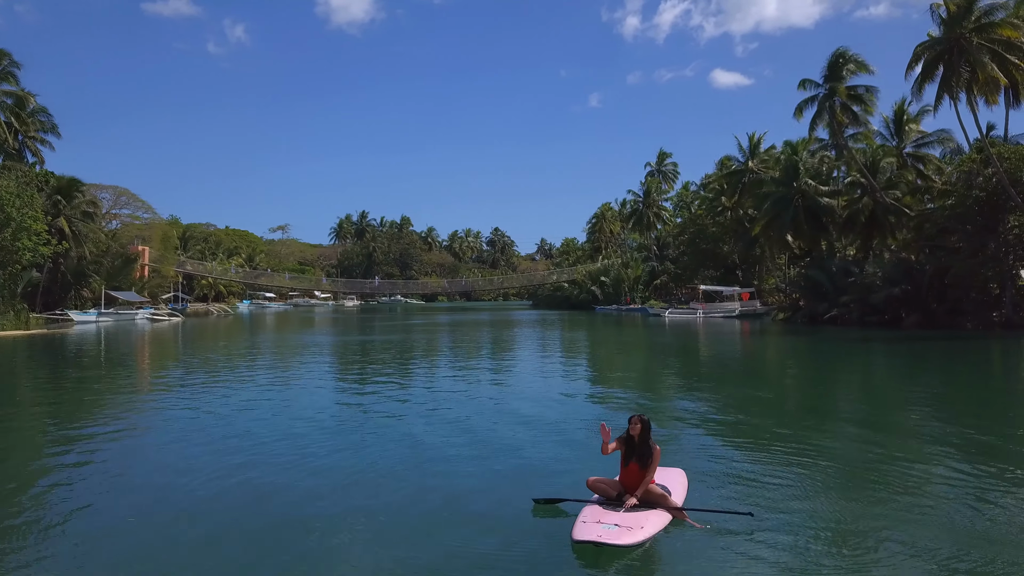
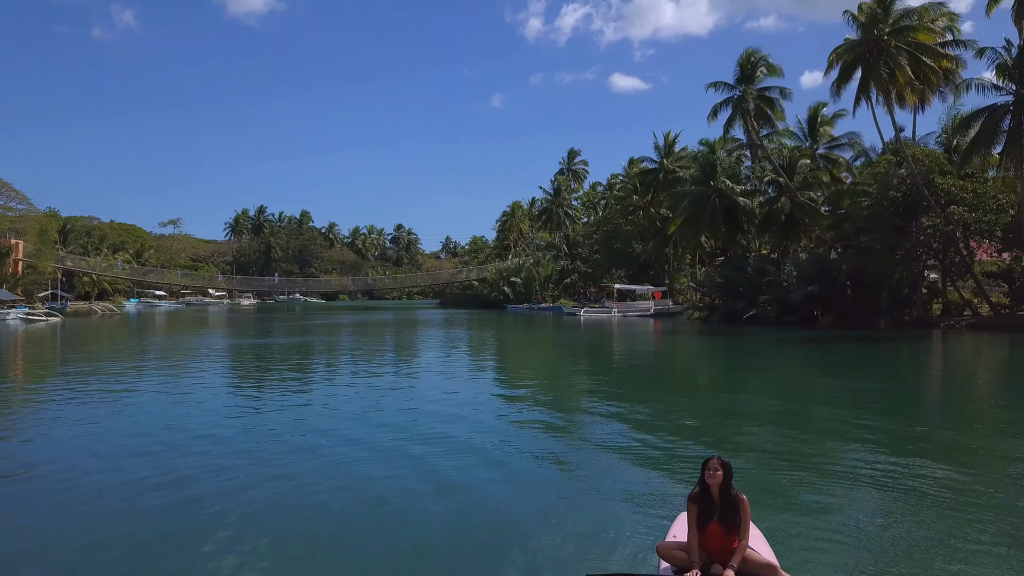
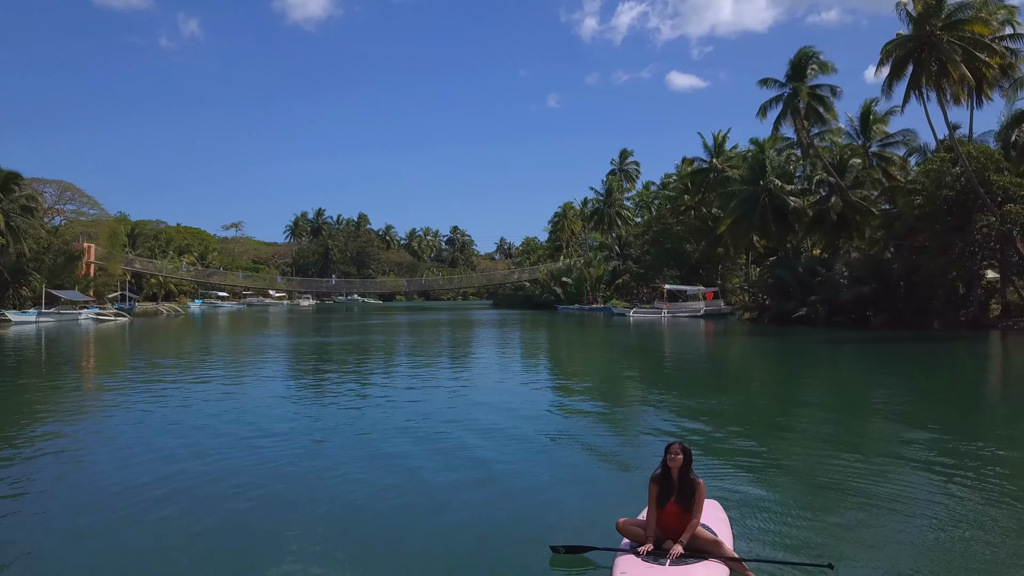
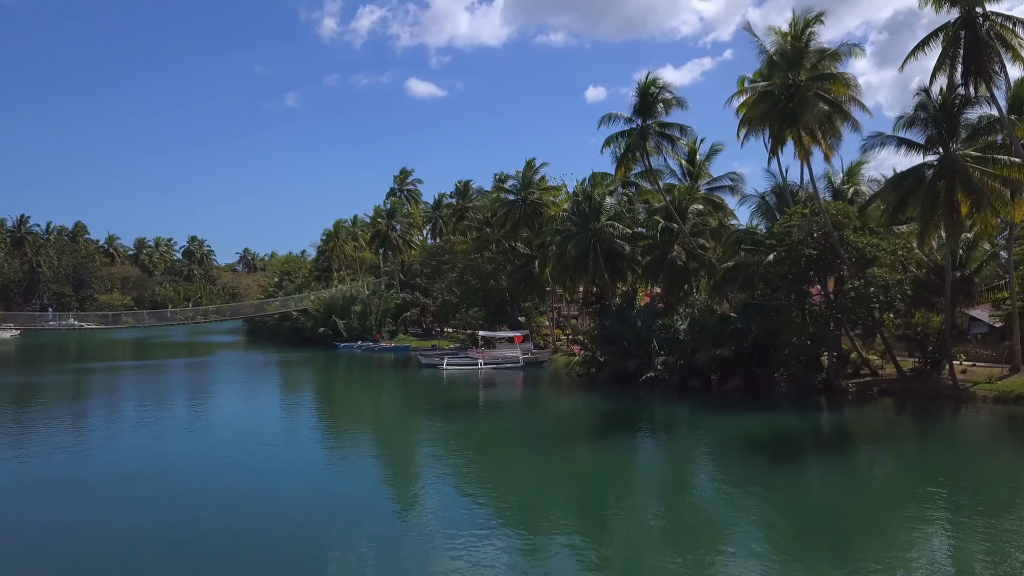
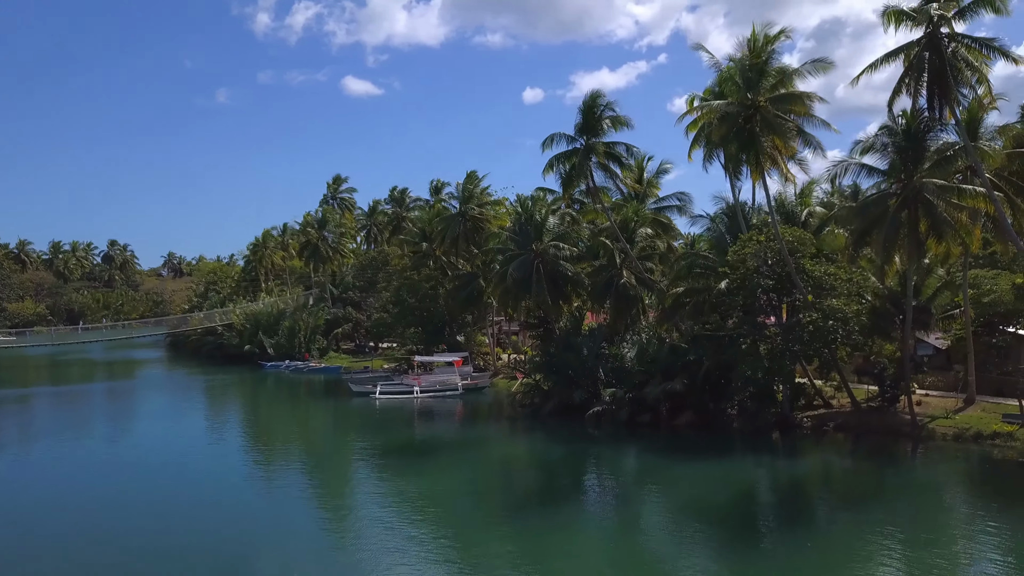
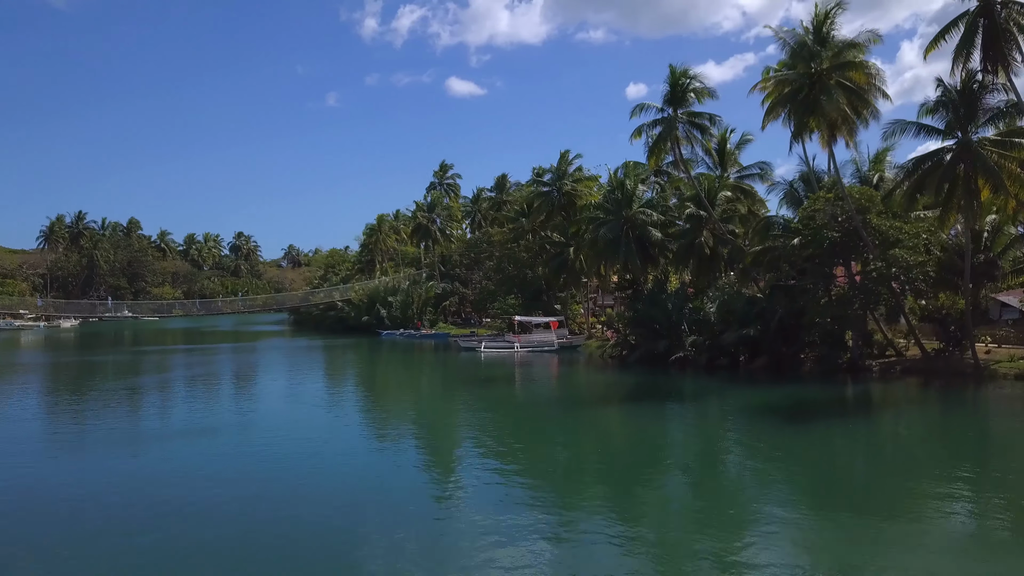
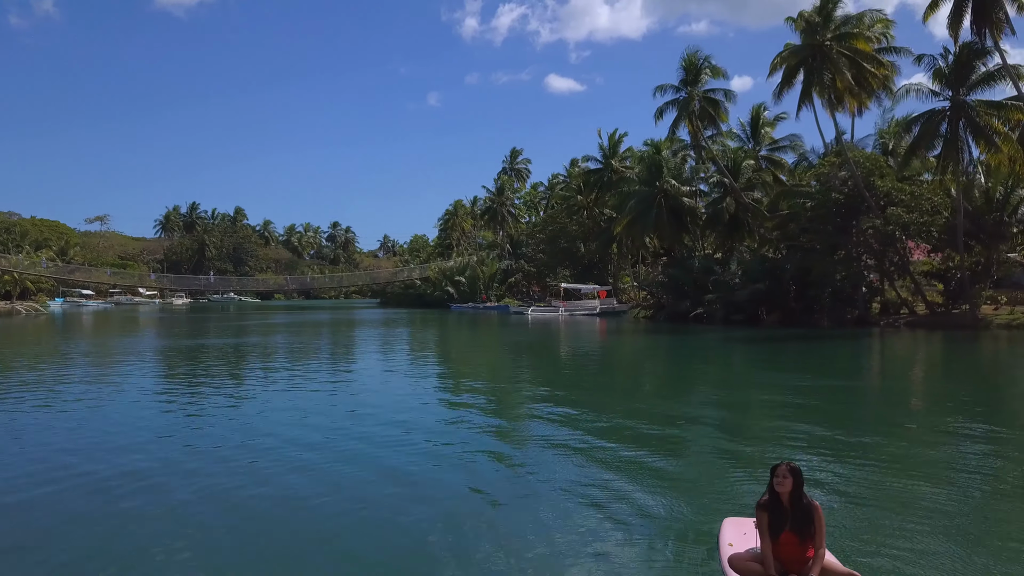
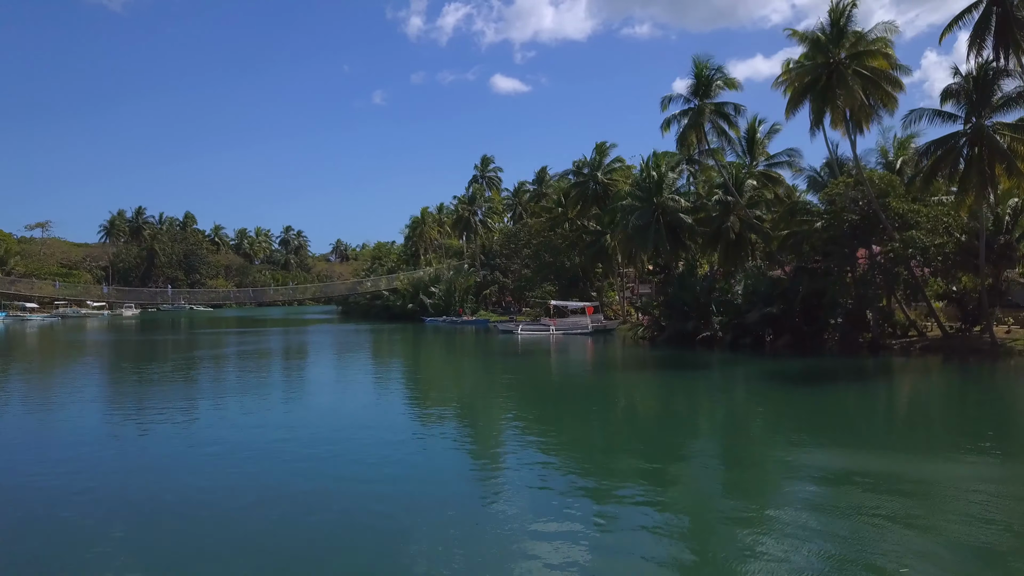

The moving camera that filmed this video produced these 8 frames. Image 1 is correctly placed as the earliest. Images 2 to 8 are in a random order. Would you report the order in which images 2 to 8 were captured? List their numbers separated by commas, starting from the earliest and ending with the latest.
3, 2, 7, 8, 6, 4, 5
